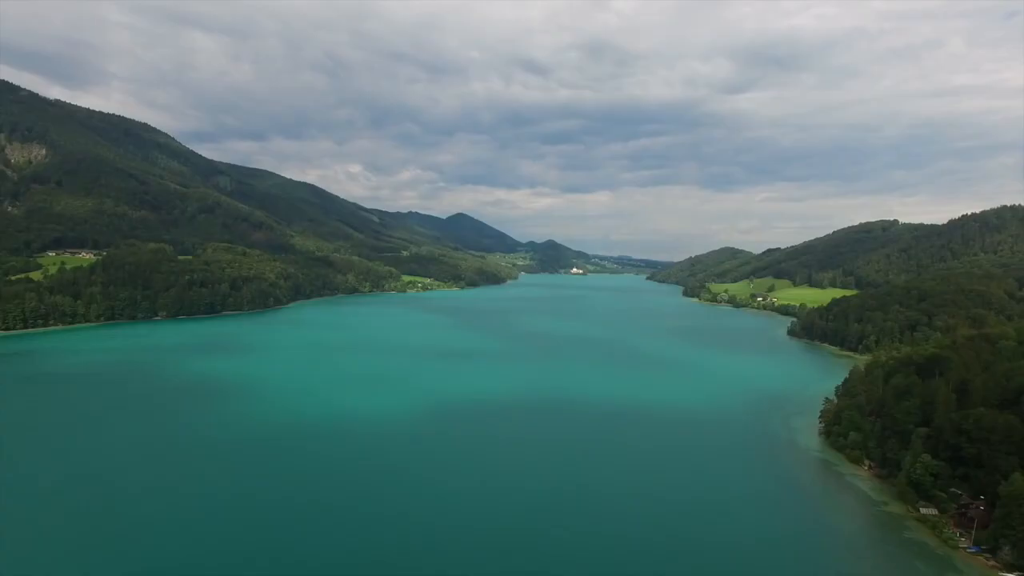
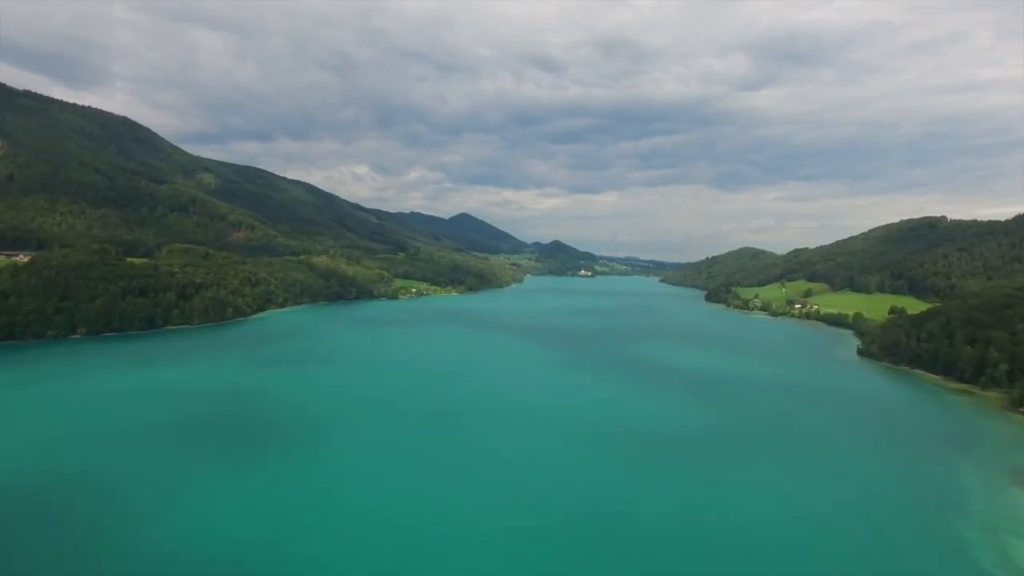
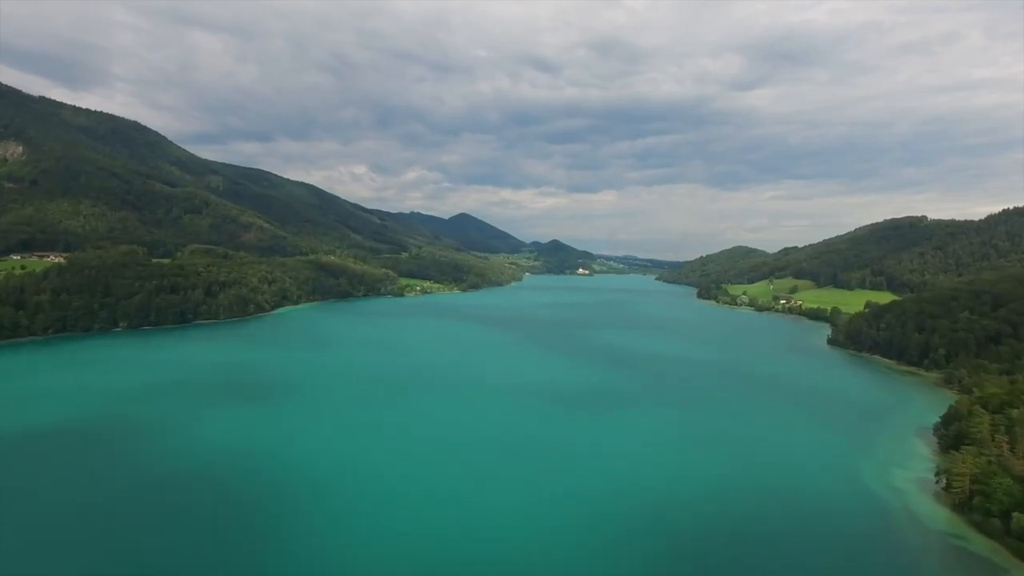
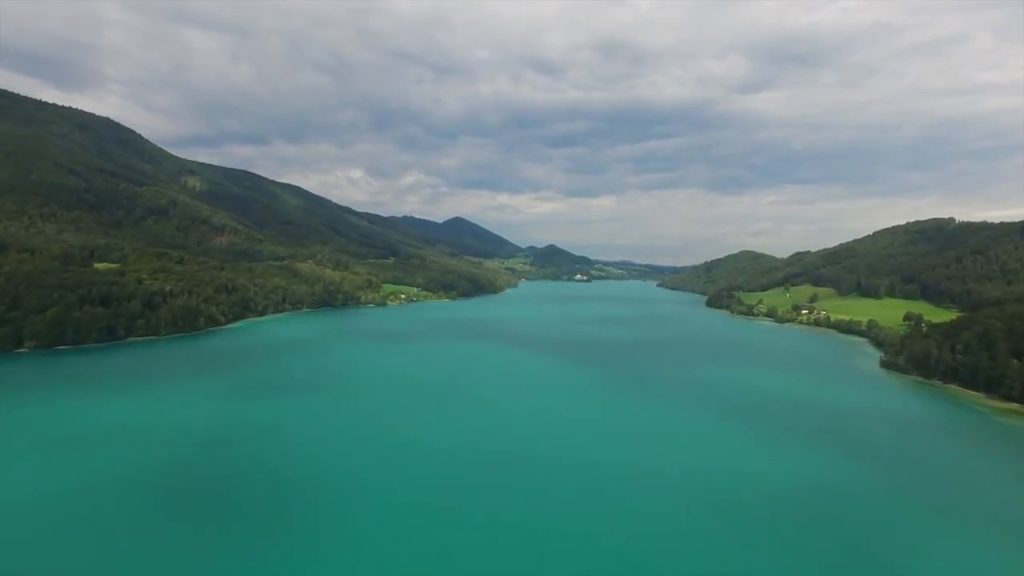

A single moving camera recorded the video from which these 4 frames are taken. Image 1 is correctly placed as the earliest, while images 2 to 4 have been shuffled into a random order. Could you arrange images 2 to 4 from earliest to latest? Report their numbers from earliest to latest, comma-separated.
3, 2, 4
